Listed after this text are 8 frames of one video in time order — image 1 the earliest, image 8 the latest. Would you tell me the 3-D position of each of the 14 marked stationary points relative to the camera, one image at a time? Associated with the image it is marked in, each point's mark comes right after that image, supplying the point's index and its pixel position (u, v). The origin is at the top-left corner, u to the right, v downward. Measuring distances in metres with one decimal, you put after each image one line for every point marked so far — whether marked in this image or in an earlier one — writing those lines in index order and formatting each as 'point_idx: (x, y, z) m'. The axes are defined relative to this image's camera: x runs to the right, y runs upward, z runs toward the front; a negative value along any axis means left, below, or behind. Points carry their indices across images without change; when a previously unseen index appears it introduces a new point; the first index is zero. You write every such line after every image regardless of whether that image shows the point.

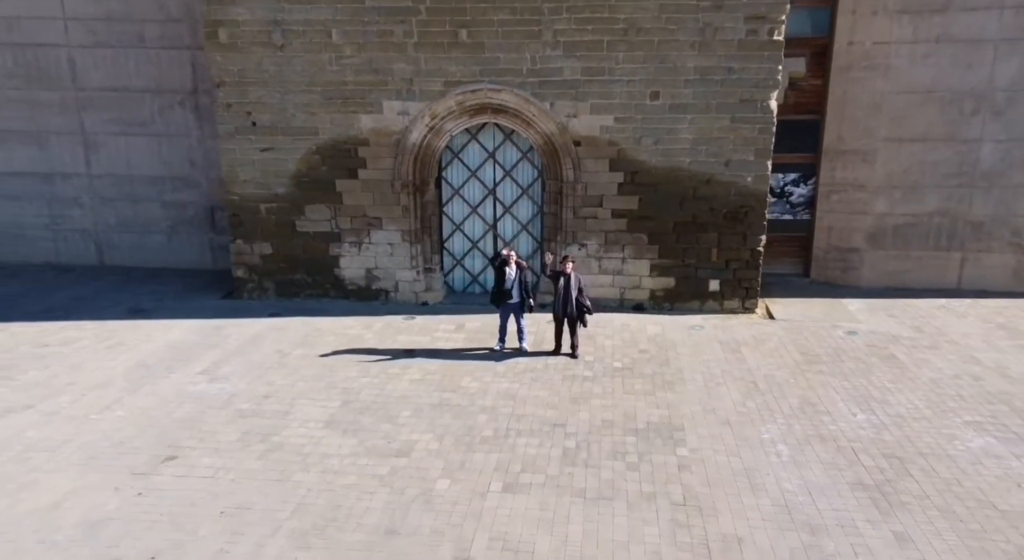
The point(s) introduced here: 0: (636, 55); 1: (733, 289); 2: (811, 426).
0: (+1.3, +2.3, +8.6) m
1: (+2.5, -0.1, +9.1) m
2: (+2.3, -1.1, +6.1) m
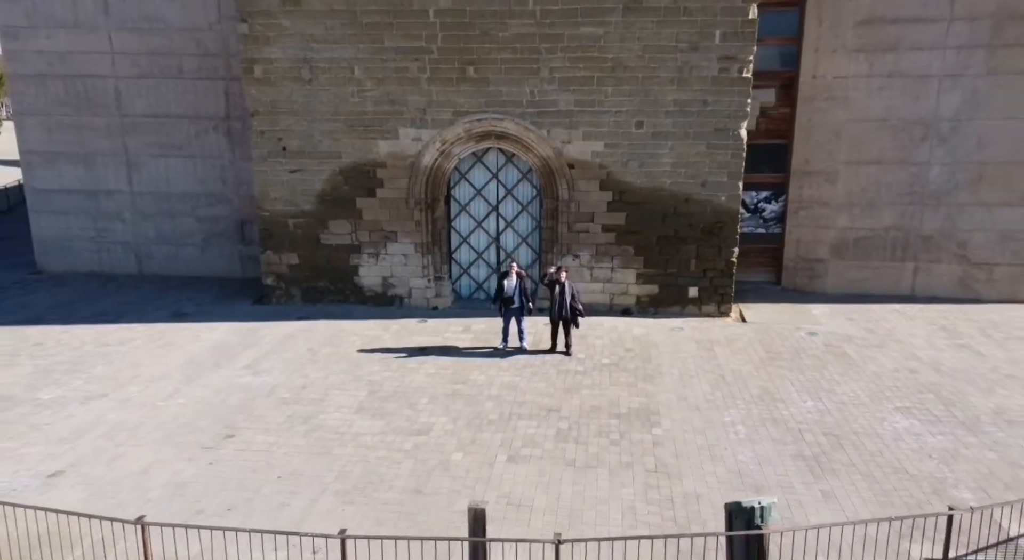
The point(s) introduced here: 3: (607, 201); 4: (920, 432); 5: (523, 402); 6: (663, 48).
0: (+1.3, +2.3, +9.7) m
1: (+2.5, -0.2, +10.3) m
2: (+2.3, -1.1, +7.3) m
3: (+1.2, +1.0, +10.1) m
4: (+3.4, -1.2, +6.7) m
5: (+0.1, -1.1, +7.5) m
6: (+1.8, +2.7, +9.6) m
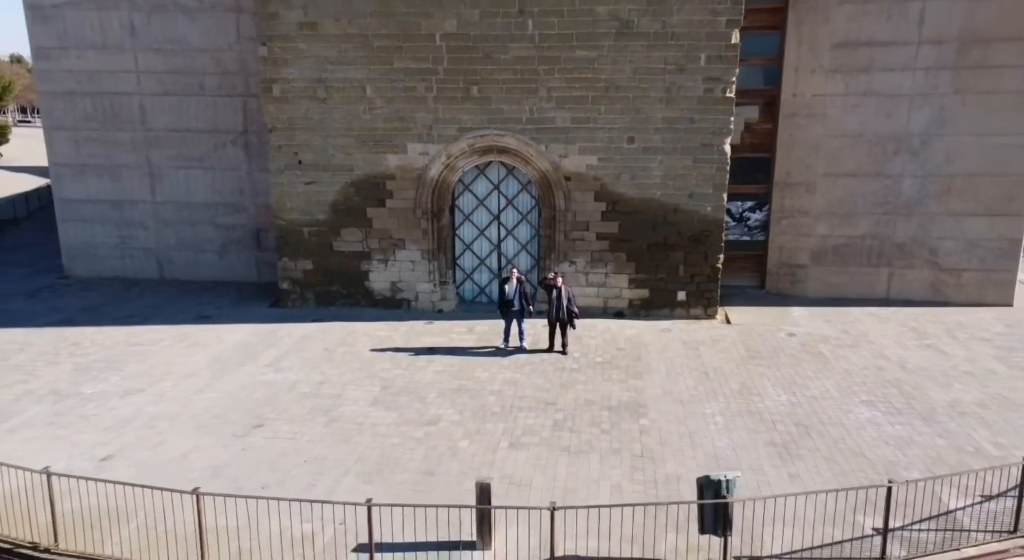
0: (+1.3, +2.2, +10.5) m
1: (+2.5, -0.2, +11.0) m
2: (+2.3, -1.2, +8.0) m
3: (+1.2, +0.9, +10.9) m
4: (+3.4, -1.3, +7.5) m
5: (+0.1, -1.2, +8.3) m
6: (+1.8, +2.6, +10.3) m
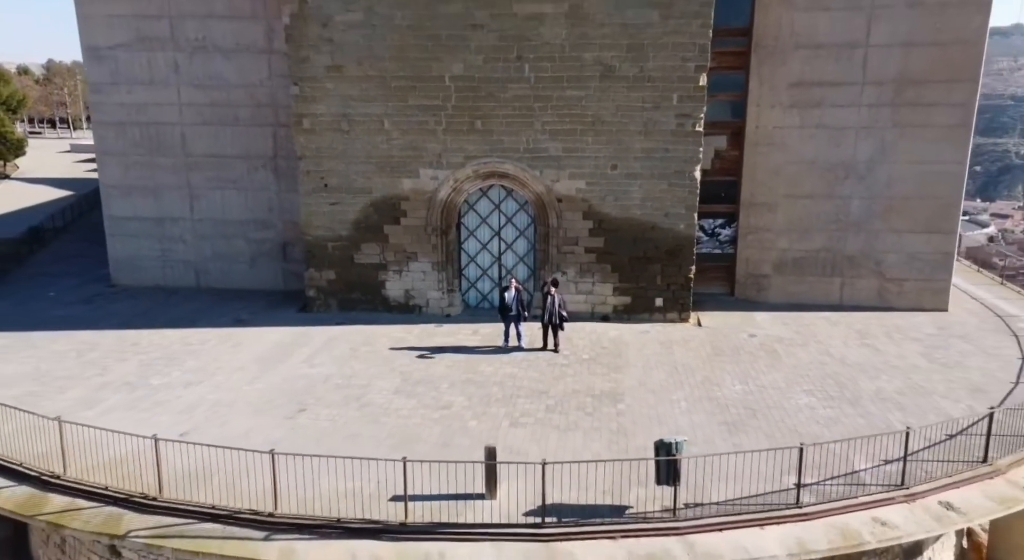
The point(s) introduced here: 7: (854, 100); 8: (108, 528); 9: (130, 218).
0: (+1.3, +2.1, +12.1) m
1: (+2.5, -0.4, +12.7) m
2: (+2.3, -1.3, +9.6) m
3: (+1.2, +0.8, +12.5) m
4: (+3.4, -1.4, +9.1) m
5: (+0.1, -1.3, +9.9) m
6: (+1.8, +2.5, +12.0) m
7: (+5.2, +2.7, +12.4) m
8: (-3.3, -2.0, +6.7) m
9: (-6.7, +1.1, +14.4) m
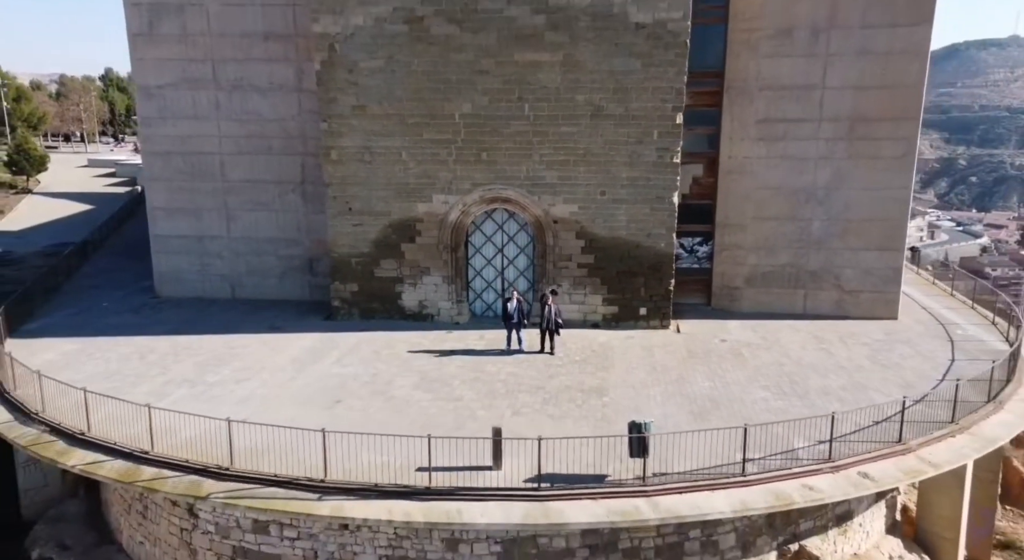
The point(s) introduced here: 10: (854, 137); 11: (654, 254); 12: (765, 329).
0: (+1.3, +1.9, +13.9) m
1: (+2.5, -0.6, +14.4) m
2: (+2.3, -1.5, +11.4) m
3: (+1.2, +0.6, +14.3) m
4: (+3.4, -1.6, +10.8) m
5: (+0.1, -1.4, +11.6) m
6: (+1.8, +2.3, +13.7) m
7: (+5.2, +2.5, +14.2) m
8: (-3.3, -2.2, +8.4) m
9: (-6.7, +0.9, +16.2) m
10: (+5.9, +2.5, +14.1) m
11: (+2.4, +0.4, +14.2) m
12: (+4.4, -0.8, +14.2) m
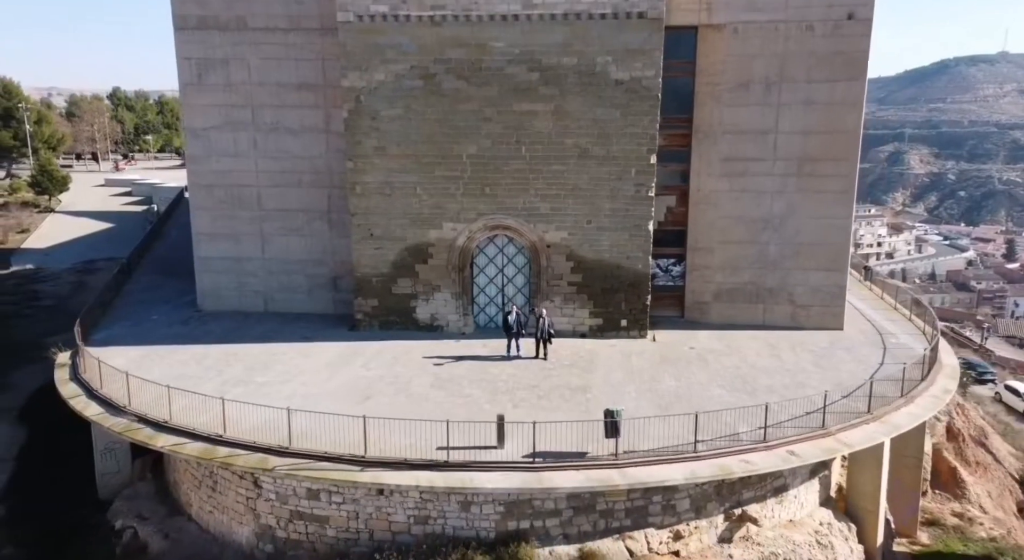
0: (+1.3, +1.5, +16.3) m
1: (+2.5, -0.9, +16.8) m
2: (+2.3, -1.8, +13.7) m
3: (+1.2, +0.2, +16.6) m
4: (+3.4, -1.8, +13.2) m
5: (+0.1, -1.7, +13.9) m
6: (+1.8, +2.0, +16.1) m
7: (+5.2, +2.2, +16.6) m
8: (-3.3, -2.4, +10.7) m
9: (-6.7, +0.5, +18.5) m
10: (+5.8, +2.1, +16.5) m
11: (+2.4, +0.1, +16.5) m
12: (+4.4, -1.2, +16.6) m
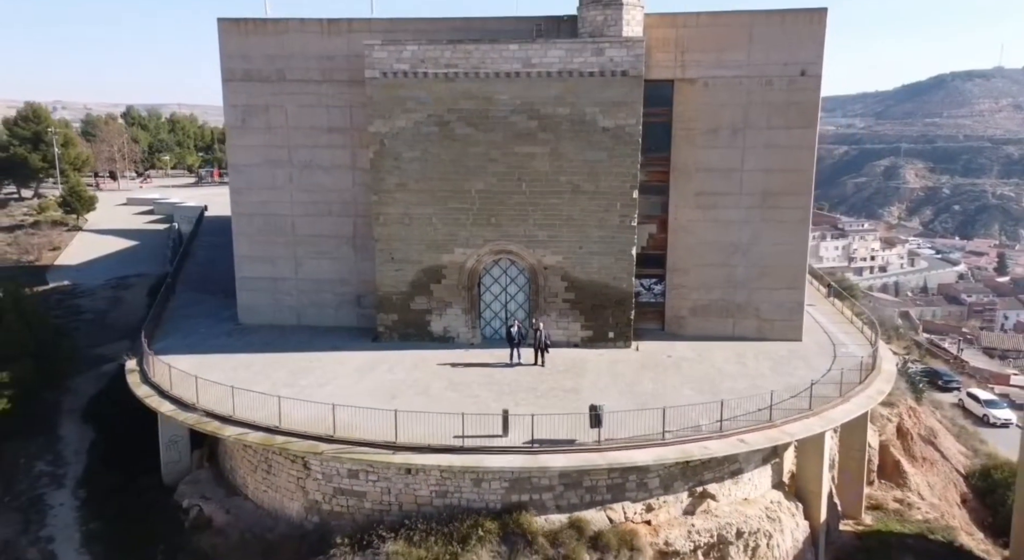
0: (+1.4, +1.1, +18.9) m
1: (+2.5, -1.3, +19.3) m
2: (+2.3, -2.1, +16.2) m
3: (+1.2, -0.2, +19.2) m
4: (+3.4, -2.2, +15.7) m
5: (+0.2, -2.1, +16.5) m
6: (+1.8, +1.6, +18.7) m
7: (+5.2, +1.8, +19.2) m
8: (-3.2, -2.7, +13.3) m
9: (-6.7, +0.1, +21.1) m
10: (+5.9, +1.7, +19.1) m
11: (+2.5, -0.3, +19.1) m
12: (+4.4, -1.6, +19.1) m
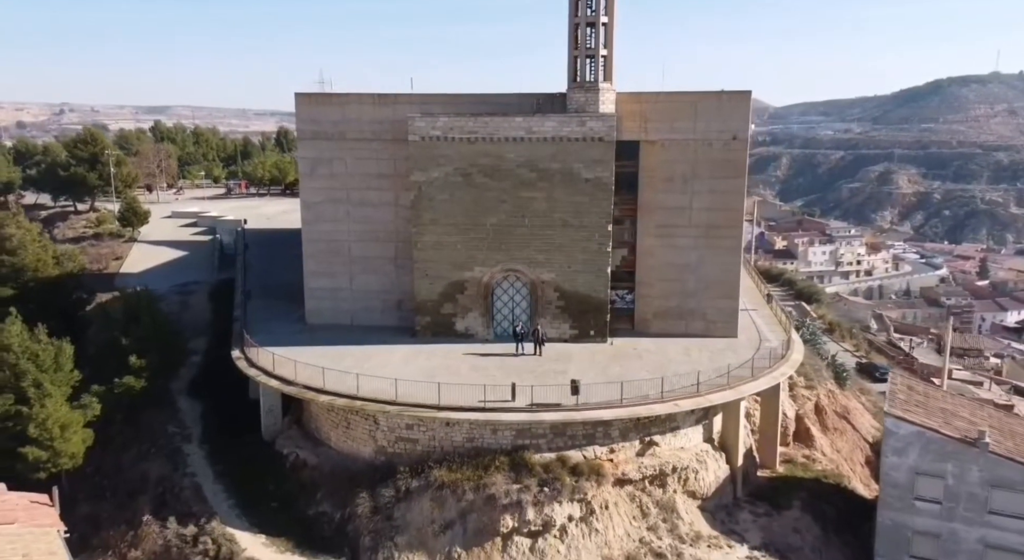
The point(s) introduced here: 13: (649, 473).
0: (+1.5, +0.8, +25.1) m
1: (+2.7, -1.7, +25.5) m
2: (+2.5, -2.5, +22.5) m
3: (+1.4, -0.5, +25.4) m
4: (+3.6, -2.5, +21.9) m
5: (+0.3, -2.4, +22.7) m
6: (+2.0, +1.2, +25.0) m
7: (+5.4, +1.4, +25.4) m
8: (-3.1, -3.1, +19.5) m
9: (-6.5, -0.3, +27.4) m
10: (+6.1, +1.4, +25.3) m
11: (+2.6, -0.6, +25.3) m
12: (+4.6, -1.9, +25.4) m
13: (+3.3, -4.7, +20.0) m
